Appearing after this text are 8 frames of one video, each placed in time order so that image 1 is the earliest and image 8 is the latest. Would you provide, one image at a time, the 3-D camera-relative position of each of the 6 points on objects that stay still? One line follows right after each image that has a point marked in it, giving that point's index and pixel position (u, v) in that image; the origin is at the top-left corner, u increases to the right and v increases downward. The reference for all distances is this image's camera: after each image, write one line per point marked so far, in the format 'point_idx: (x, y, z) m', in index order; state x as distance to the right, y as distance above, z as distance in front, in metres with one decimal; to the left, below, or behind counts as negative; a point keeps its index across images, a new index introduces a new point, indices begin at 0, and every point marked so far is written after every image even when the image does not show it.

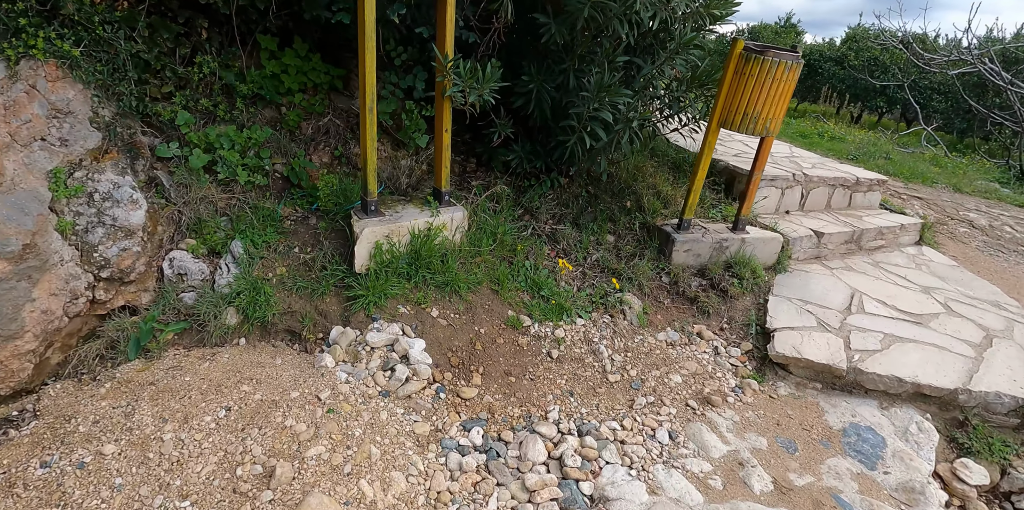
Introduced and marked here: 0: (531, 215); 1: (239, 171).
0: (+0.1, +0.3, +4.8) m
1: (-1.8, +0.6, +4.1) m
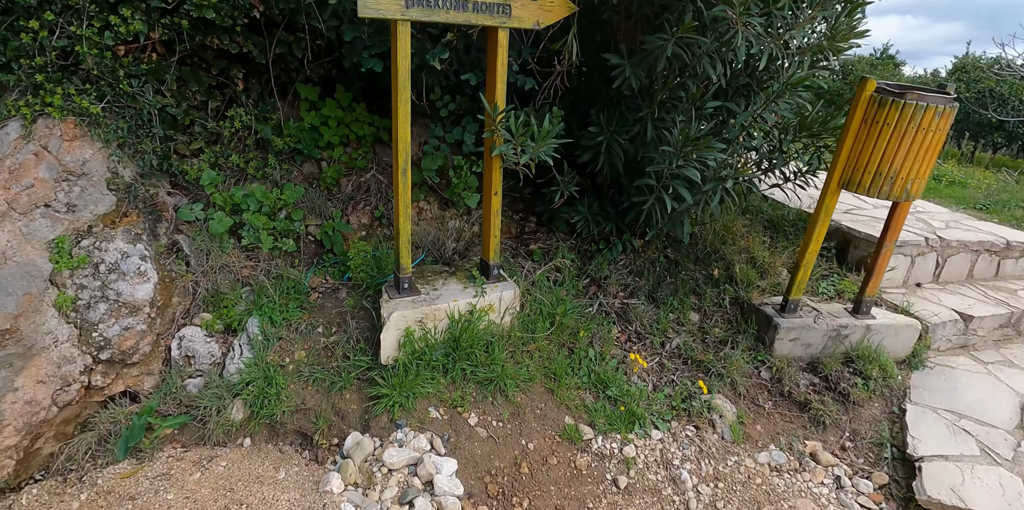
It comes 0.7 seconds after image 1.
0: (+0.6, -0.2, +4.1) m
1: (-1.5, +0.1, +3.6) m
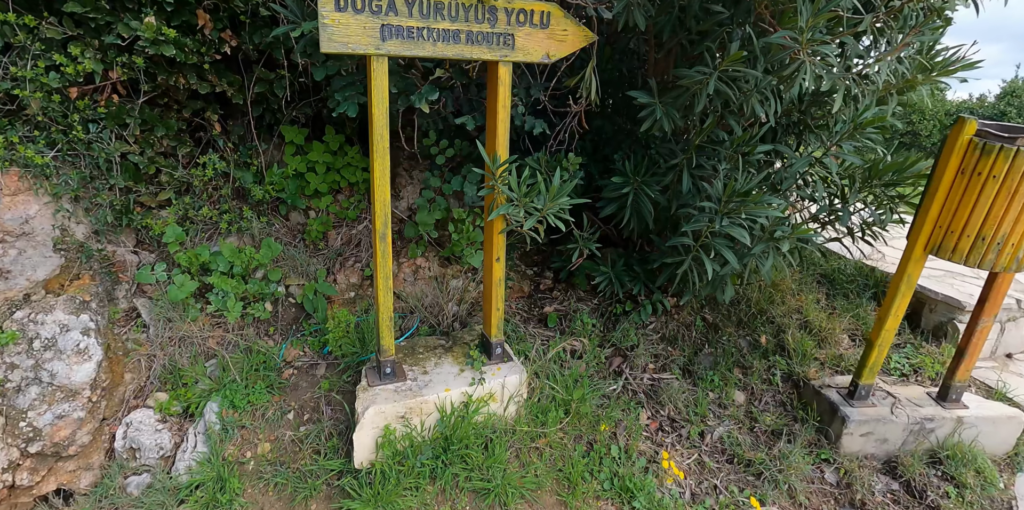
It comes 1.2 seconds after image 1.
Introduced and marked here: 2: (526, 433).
0: (+0.6, -0.6, +3.5) m
1: (-1.4, -0.2, +3.1) m
2: (+0.1, -0.8, +2.8) m
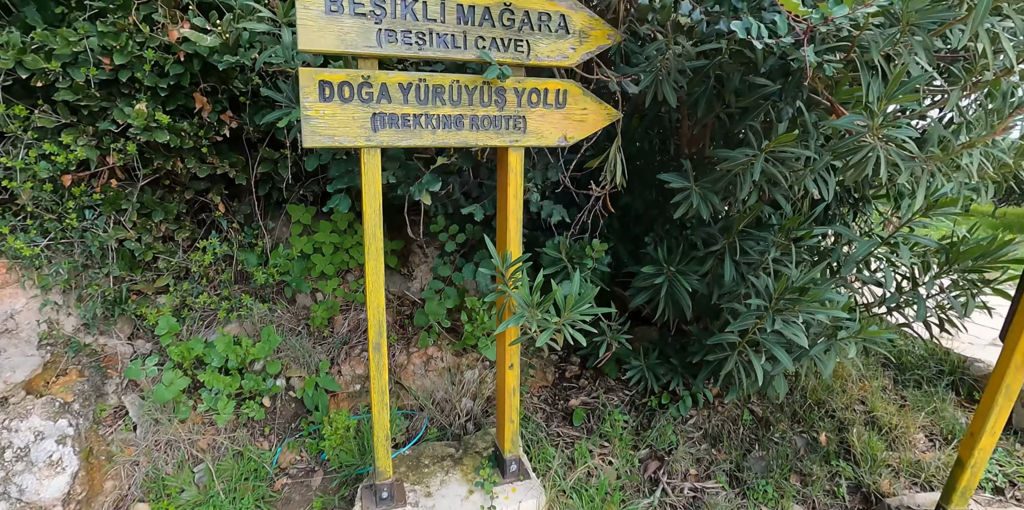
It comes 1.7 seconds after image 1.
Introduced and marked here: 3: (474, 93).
0: (+0.7, -1.0, +3.0) m
1: (-1.4, -0.7, +2.8) m
2: (+0.1, -1.2, +2.4) m
3: (-0.1, +0.6, +2.1) m
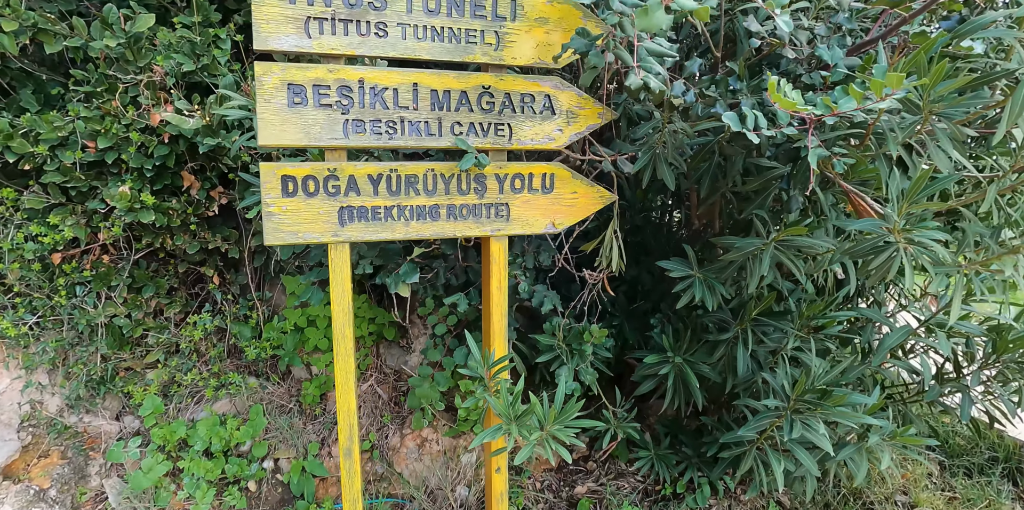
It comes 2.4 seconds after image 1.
0: (+0.7, -1.4, +2.7) m
1: (-1.4, -1.1, +2.7) m
2: (+0.1, -1.6, +2.1) m
3: (-0.2, +0.2, +1.9) m
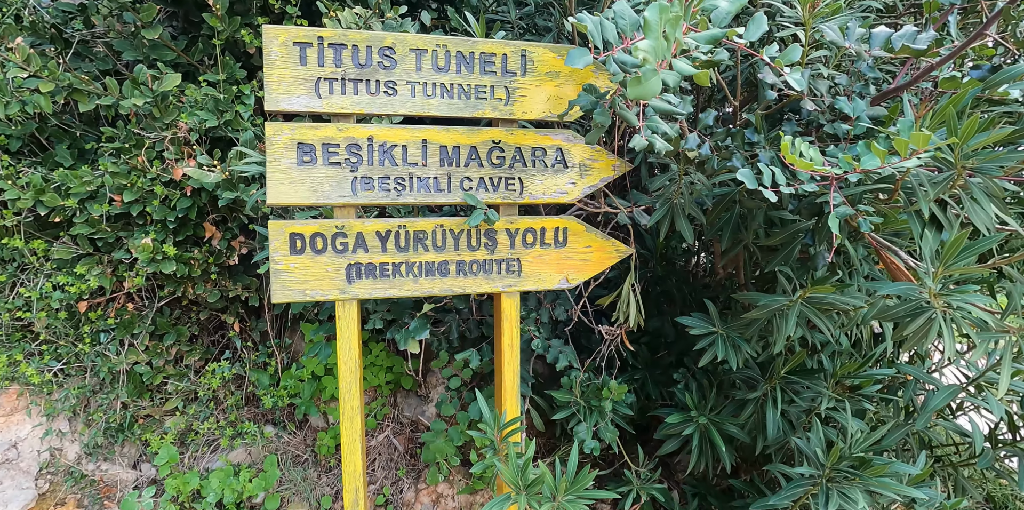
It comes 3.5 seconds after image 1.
0: (+0.8, -1.6, +2.6) m
1: (-1.3, -1.3, +2.7) m
2: (+0.1, -1.8, +2.0) m
3: (-0.2, +0.1, +1.9) m
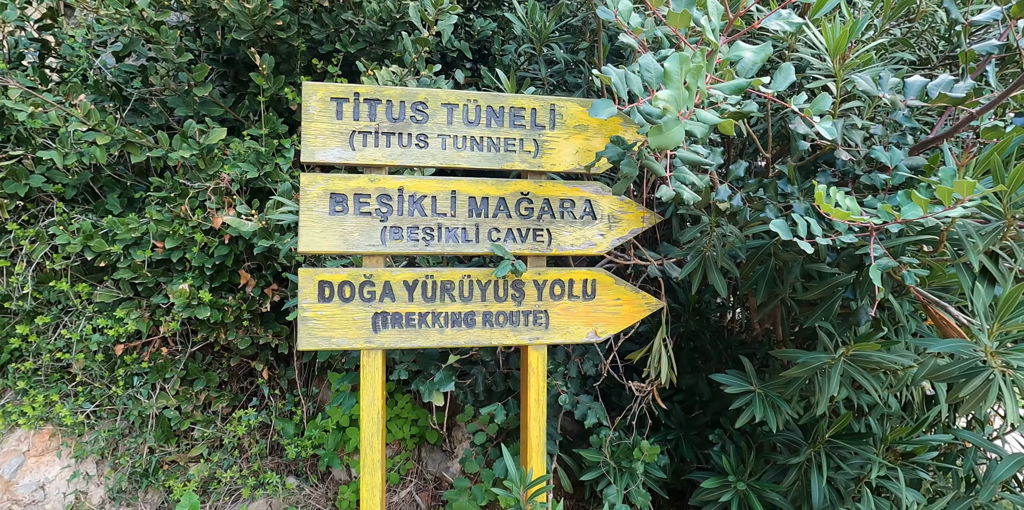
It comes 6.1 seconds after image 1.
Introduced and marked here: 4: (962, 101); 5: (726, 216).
0: (+0.9, -1.9, +2.3) m
1: (-1.2, -1.5, +2.6) m
2: (+0.2, -1.9, +1.8) m
3: (-0.1, -0.1, +1.9) m
4: (+1.2, +0.4, +1.6) m
5: (+0.7, +0.1, +1.9) m
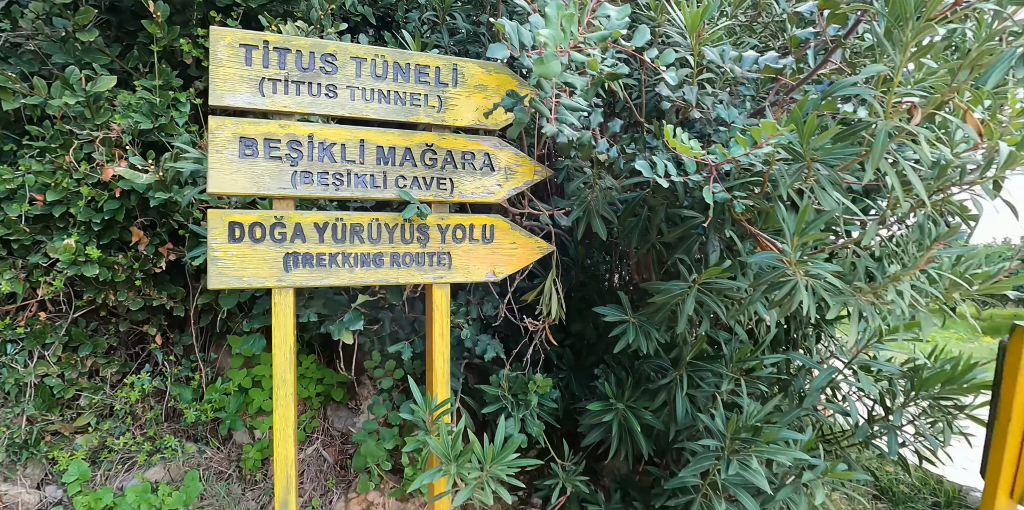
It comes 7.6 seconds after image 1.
0: (+0.5, -1.7, +2.7) m
1: (-1.6, -1.3, +2.6) m
2: (-0.1, -1.7, +2.0) m
3: (-0.4, +0.1, +2.0) m
4: (+0.9, +0.6, +2.0) m
5: (+0.3, +0.3, +2.2) m
